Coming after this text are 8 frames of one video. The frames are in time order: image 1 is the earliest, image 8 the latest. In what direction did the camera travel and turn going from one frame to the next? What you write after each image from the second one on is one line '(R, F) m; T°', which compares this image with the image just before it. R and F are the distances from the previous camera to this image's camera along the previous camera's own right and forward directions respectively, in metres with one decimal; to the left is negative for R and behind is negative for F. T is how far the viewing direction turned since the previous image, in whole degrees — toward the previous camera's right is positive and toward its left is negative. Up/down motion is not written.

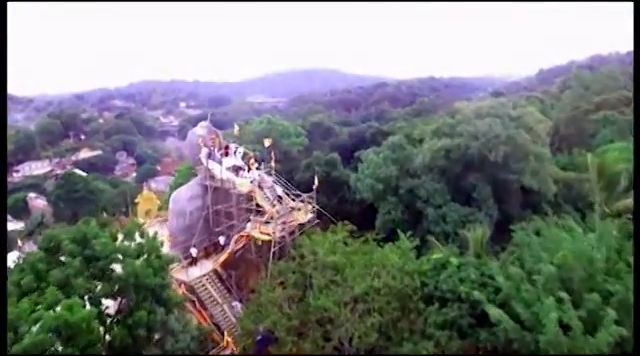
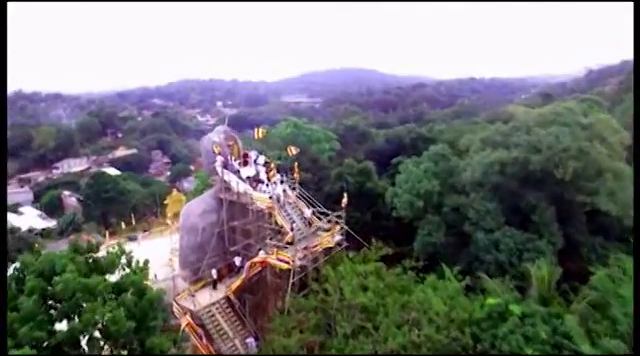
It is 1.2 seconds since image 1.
(+0.1, +1.8) m; -4°
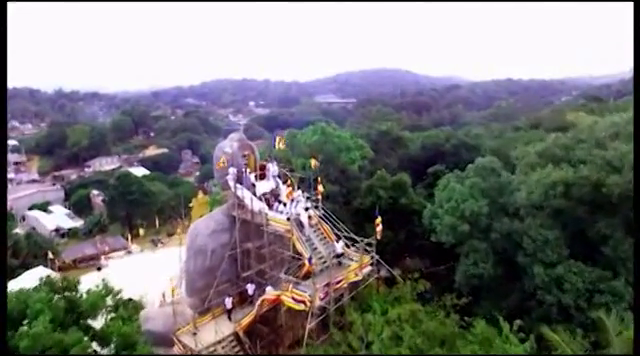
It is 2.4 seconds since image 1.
(+0.1, +1.7) m; -4°
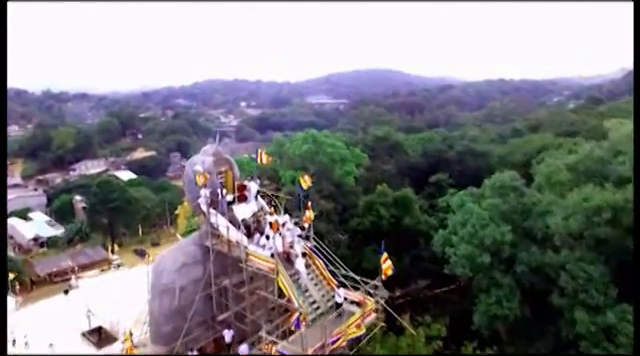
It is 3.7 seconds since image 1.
(0.0, +1.8) m; +1°
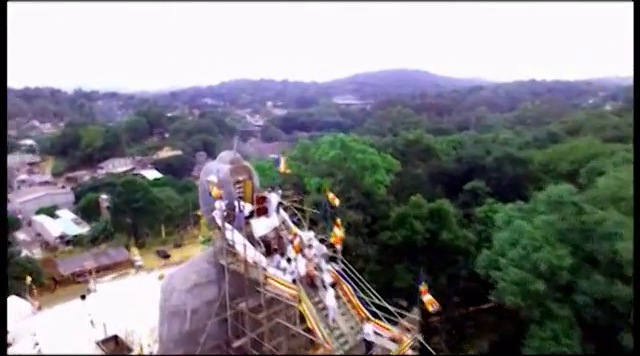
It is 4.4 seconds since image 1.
(-0.1, +1.0) m; -3°
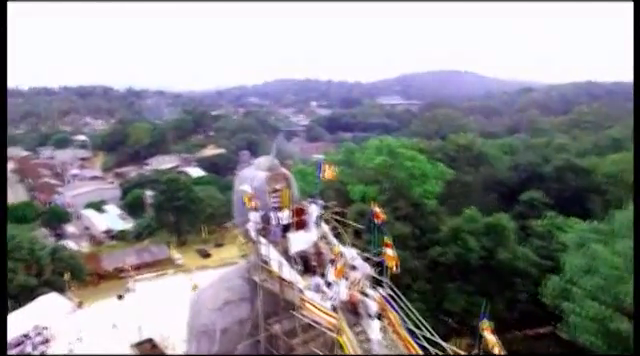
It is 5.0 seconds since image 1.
(-0.1, +0.8) m; -5°
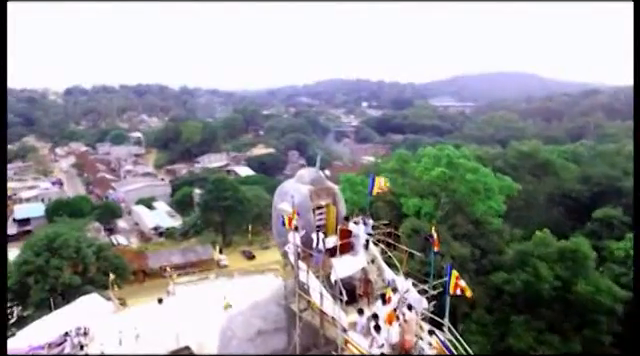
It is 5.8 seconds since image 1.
(0.0, +1.0) m; -6°
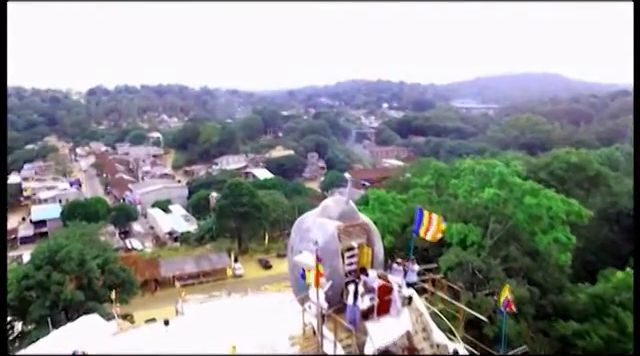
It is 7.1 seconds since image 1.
(-0.1, +1.6) m; -2°
